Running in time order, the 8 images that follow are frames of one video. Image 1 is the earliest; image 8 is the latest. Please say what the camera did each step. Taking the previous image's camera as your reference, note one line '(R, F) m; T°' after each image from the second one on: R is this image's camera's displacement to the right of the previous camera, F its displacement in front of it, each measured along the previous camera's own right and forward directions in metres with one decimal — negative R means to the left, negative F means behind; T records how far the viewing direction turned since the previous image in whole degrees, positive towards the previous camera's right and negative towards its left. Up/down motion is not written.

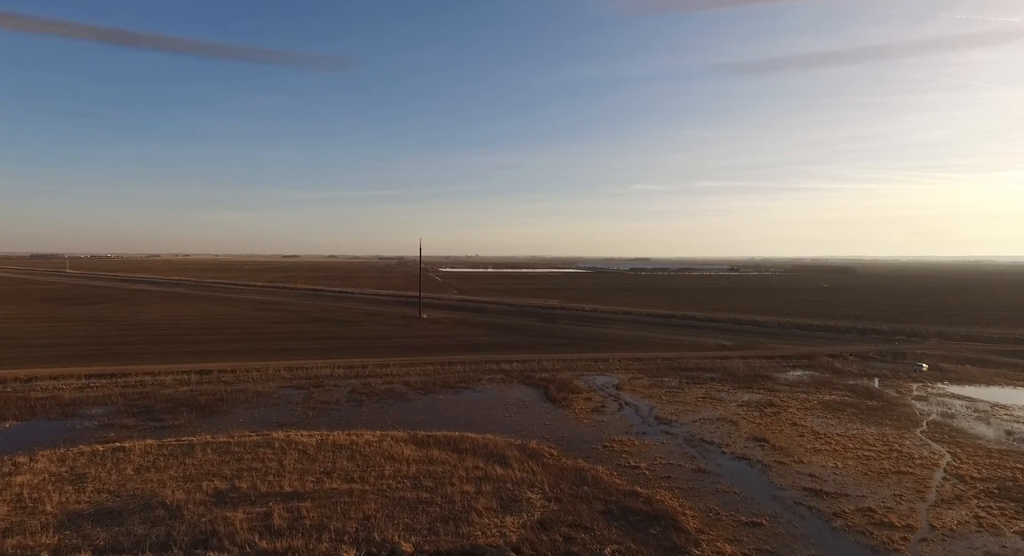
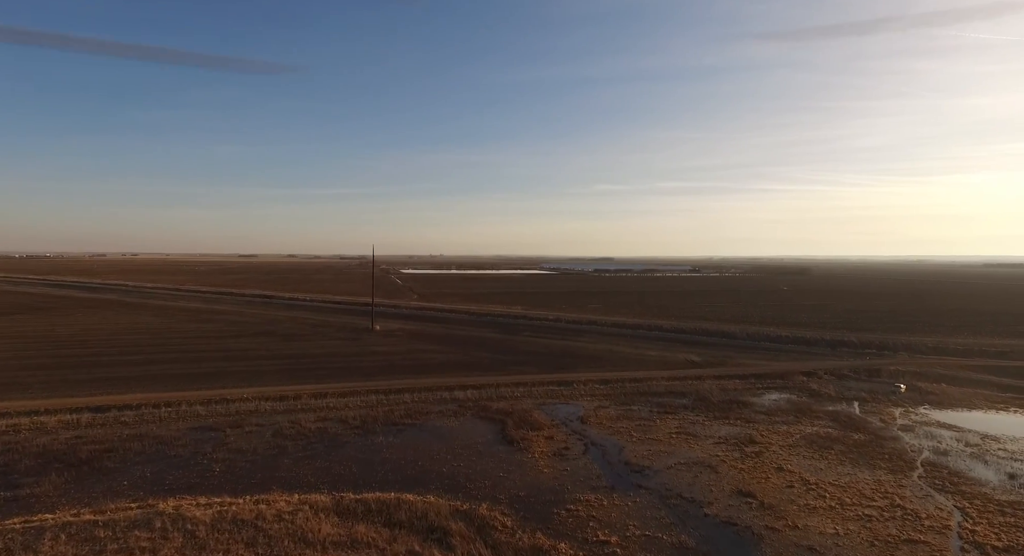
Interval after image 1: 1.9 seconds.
(+0.3, +2.0) m; +3°
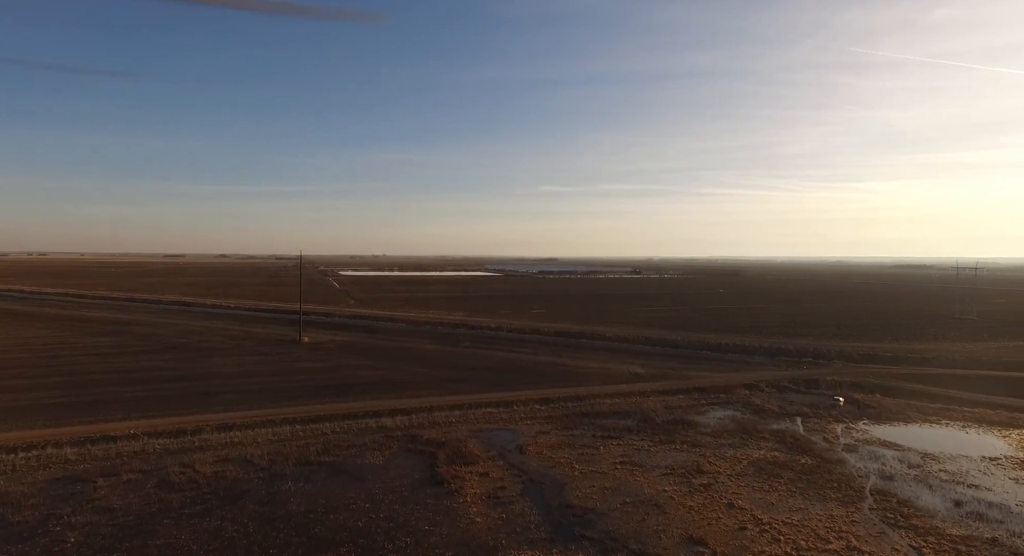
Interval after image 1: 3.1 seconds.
(+0.3, +1.4) m; +6°
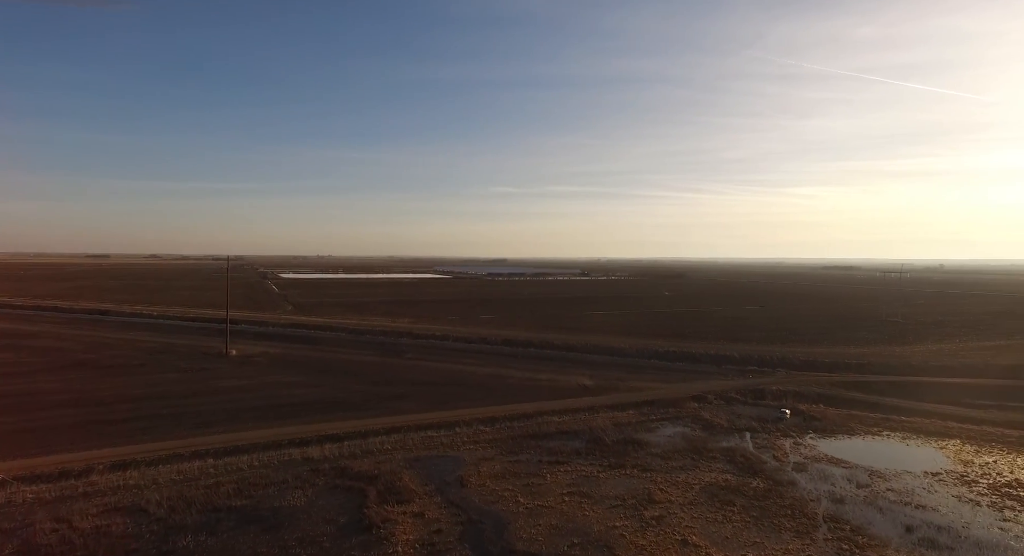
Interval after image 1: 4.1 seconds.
(+0.2, +1.1) m; +5°
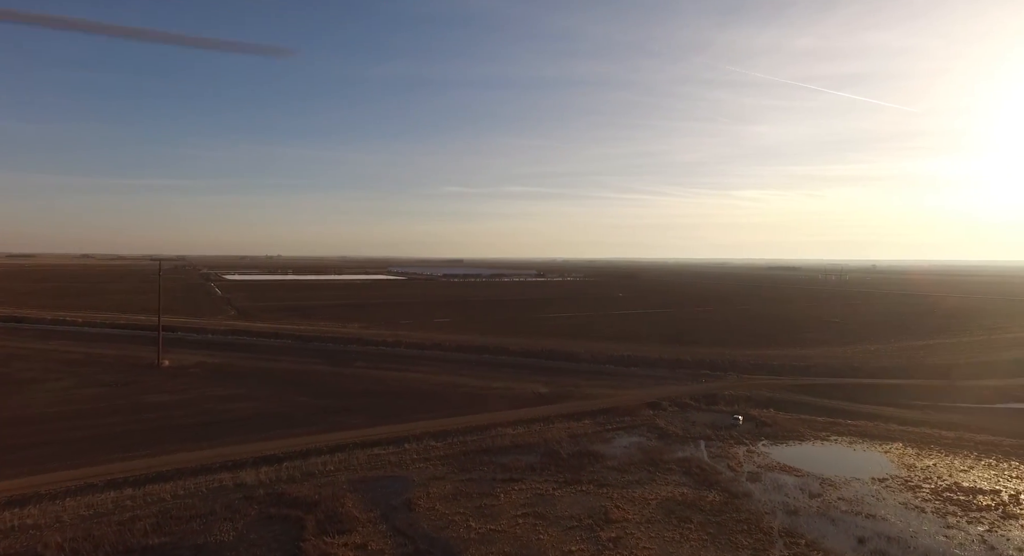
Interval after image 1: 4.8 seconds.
(+0.1, +0.7) m; +4°
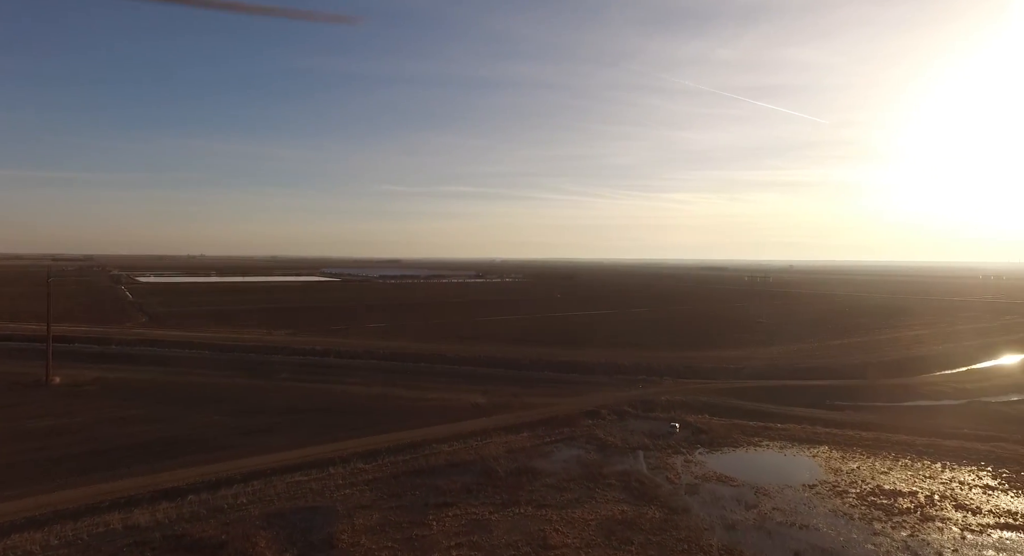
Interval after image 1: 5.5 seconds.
(+0.1, +0.8) m; +6°
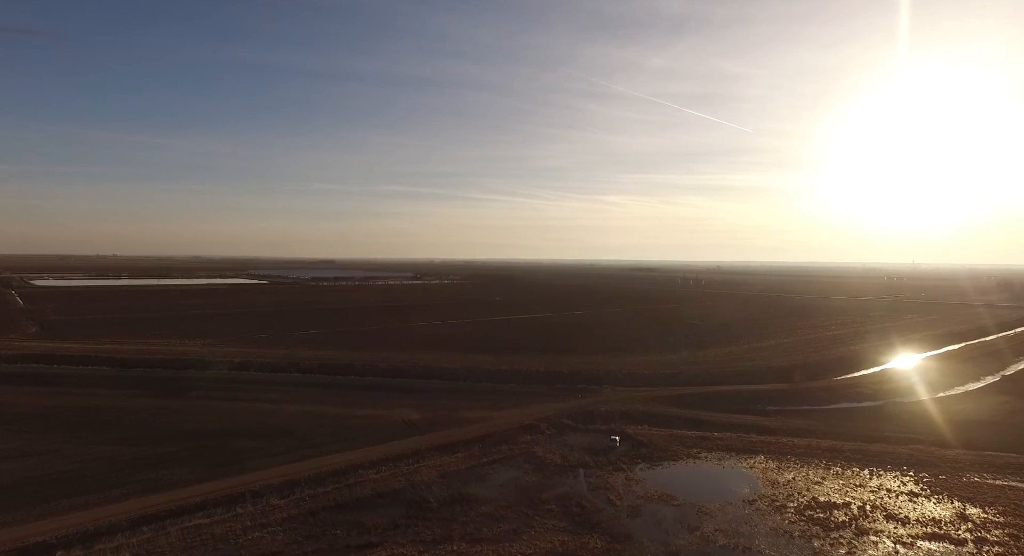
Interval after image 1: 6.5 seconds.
(+0.1, +1.1) m; +6°
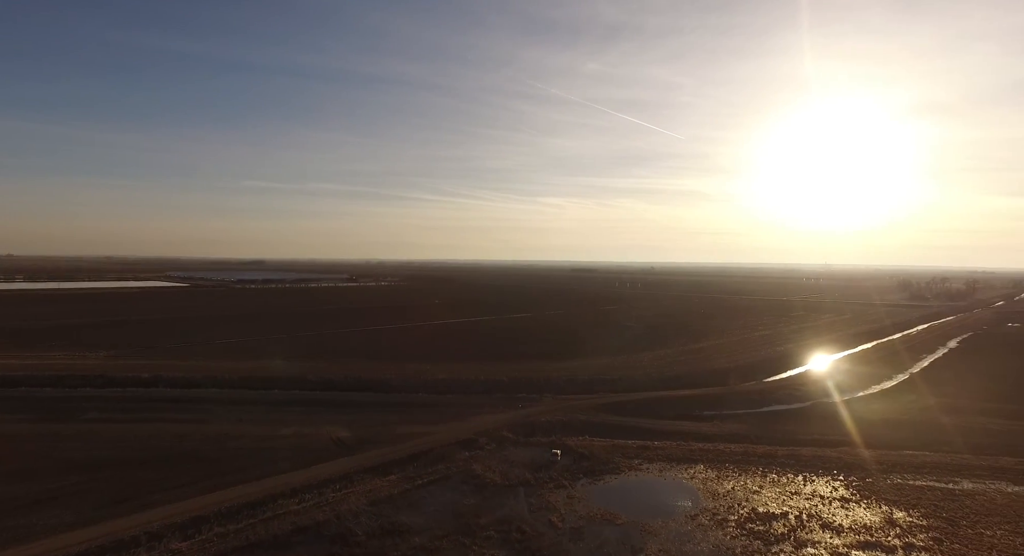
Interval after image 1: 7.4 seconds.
(+0.1, +1.0) m; +6°
